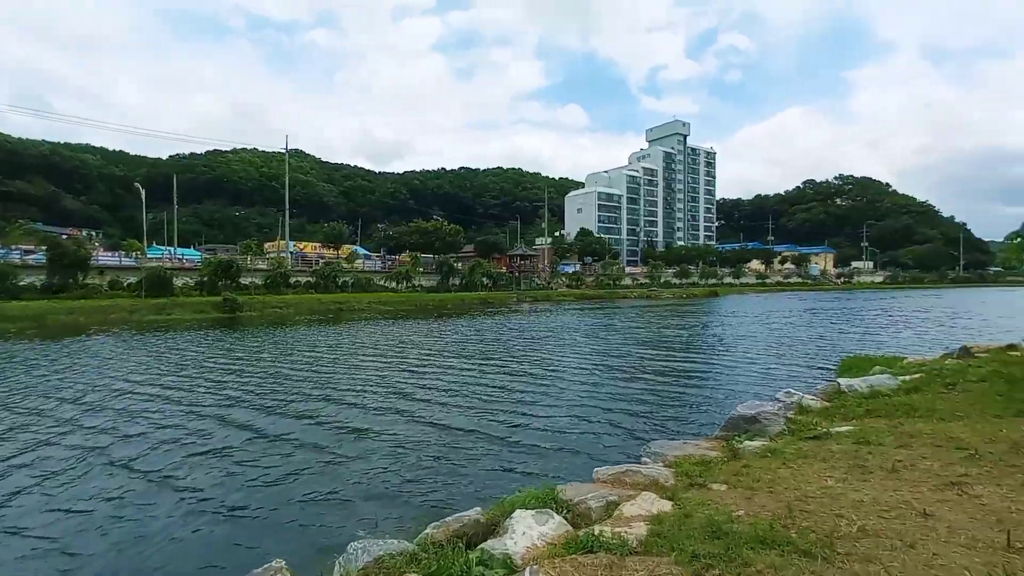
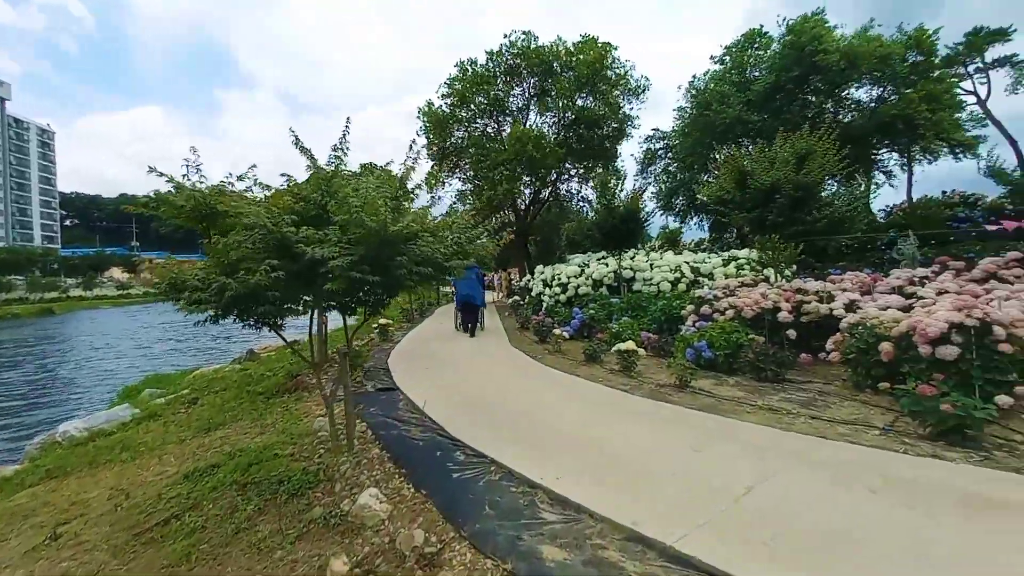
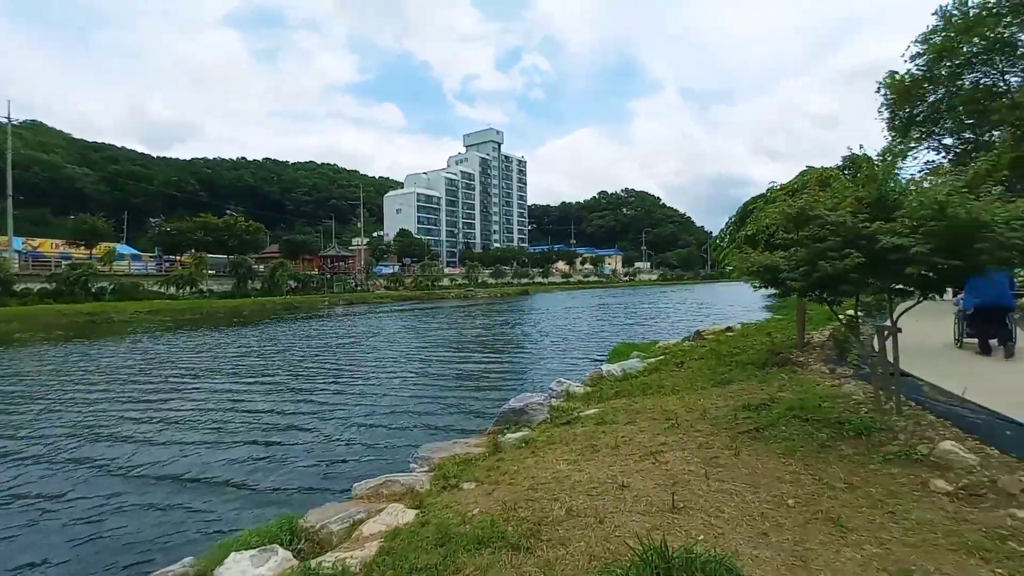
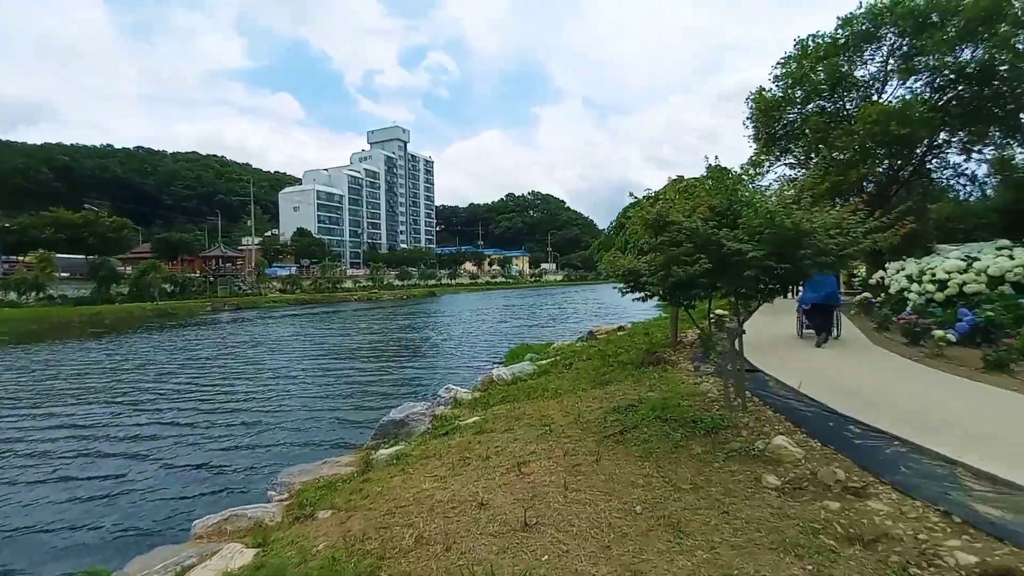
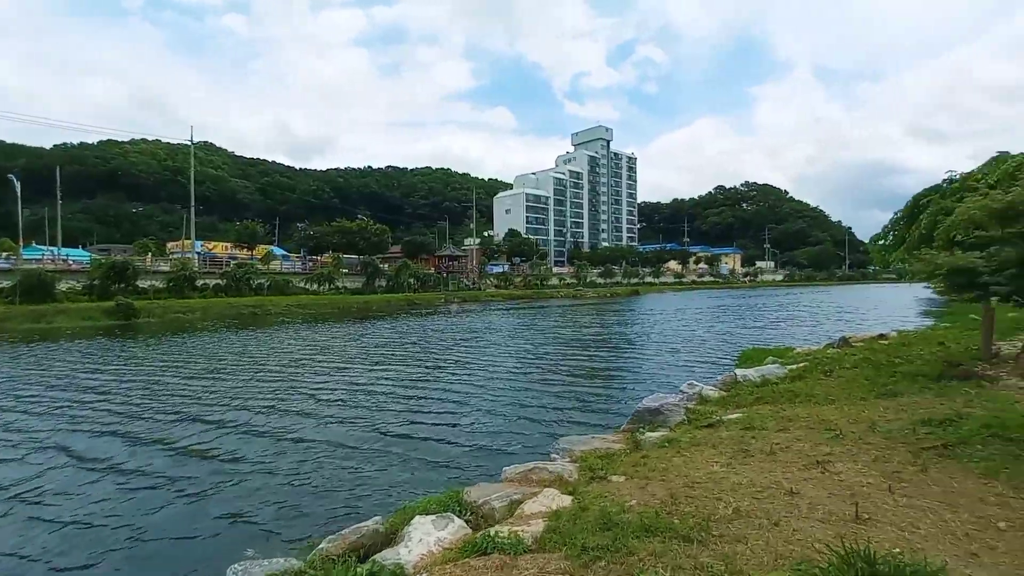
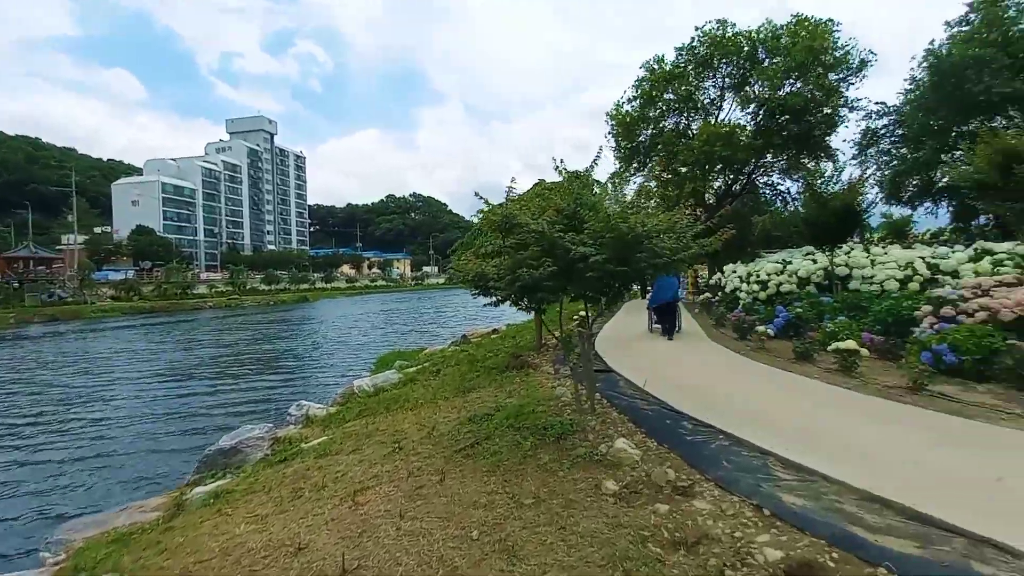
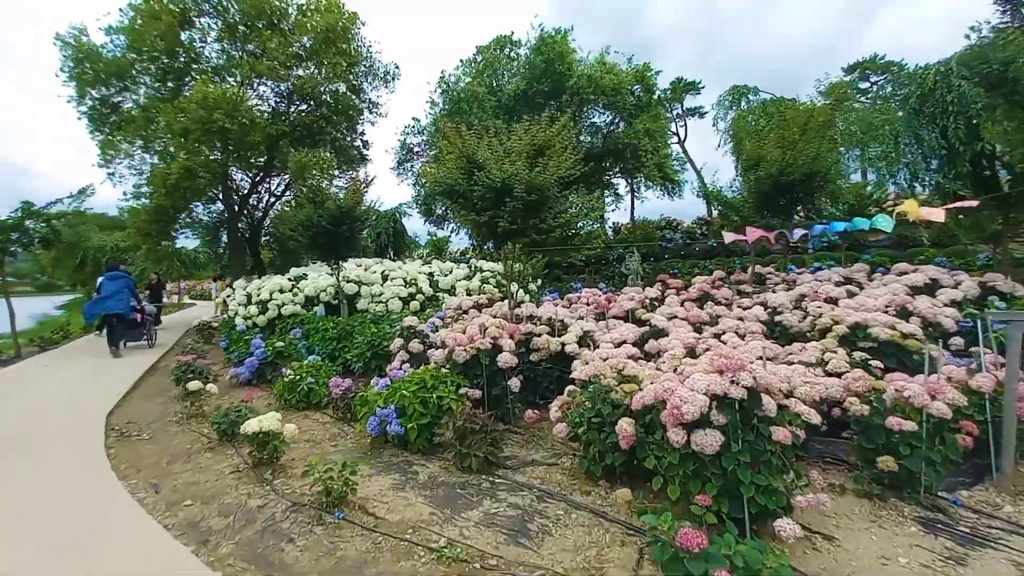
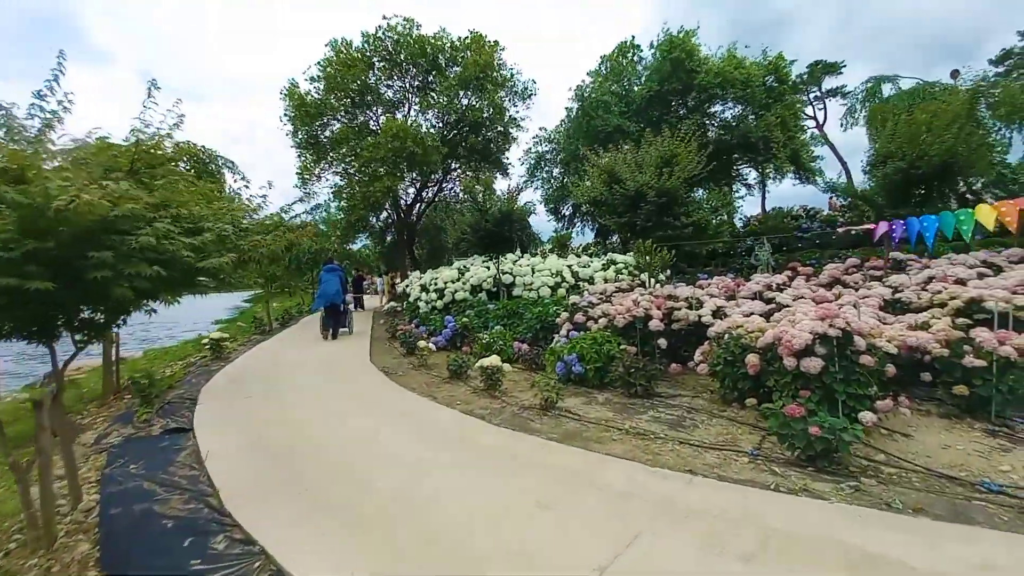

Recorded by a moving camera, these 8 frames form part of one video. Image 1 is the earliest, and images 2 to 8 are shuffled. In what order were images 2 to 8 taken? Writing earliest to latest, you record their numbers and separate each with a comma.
5, 3, 4, 6, 2, 8, 7
